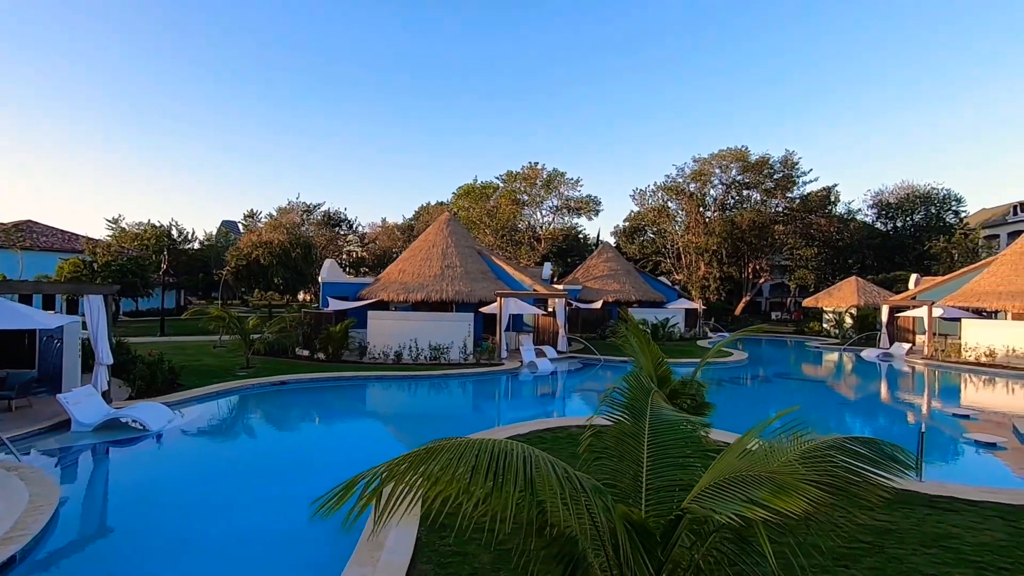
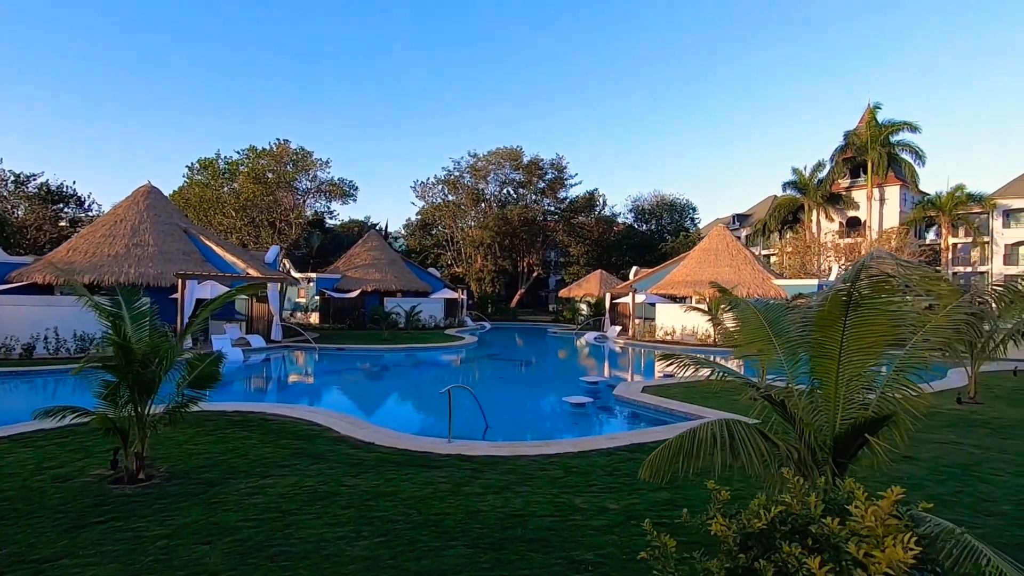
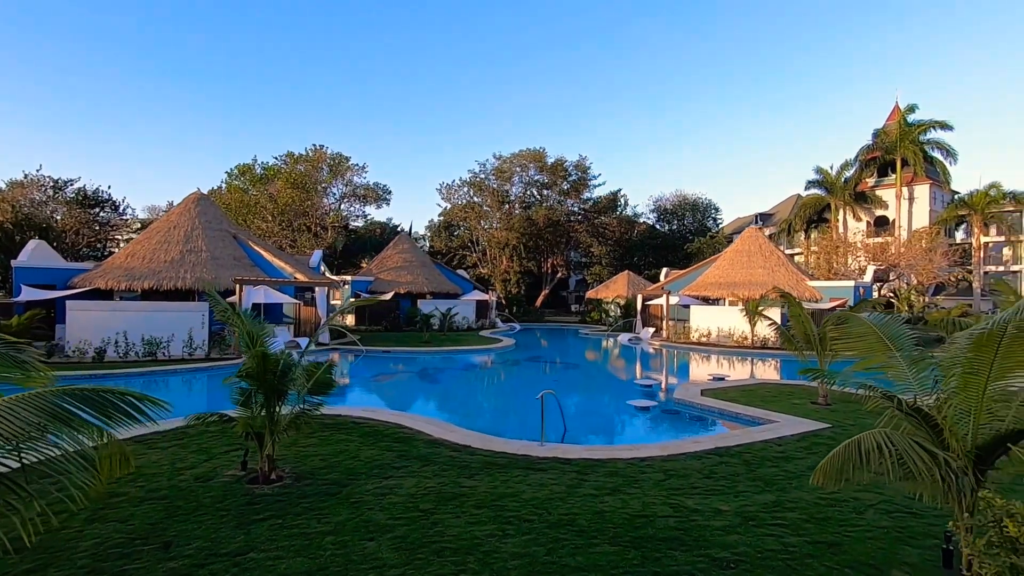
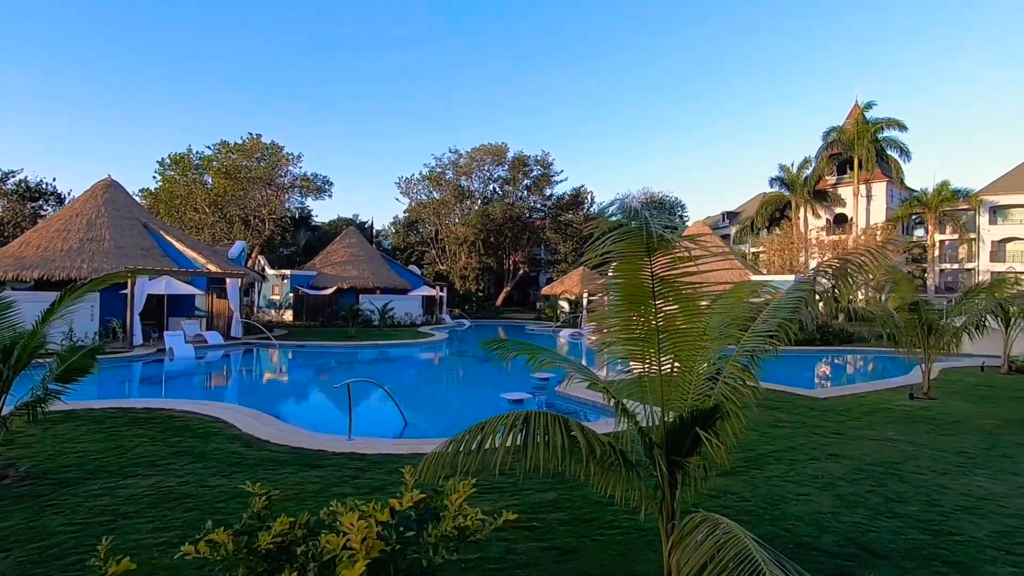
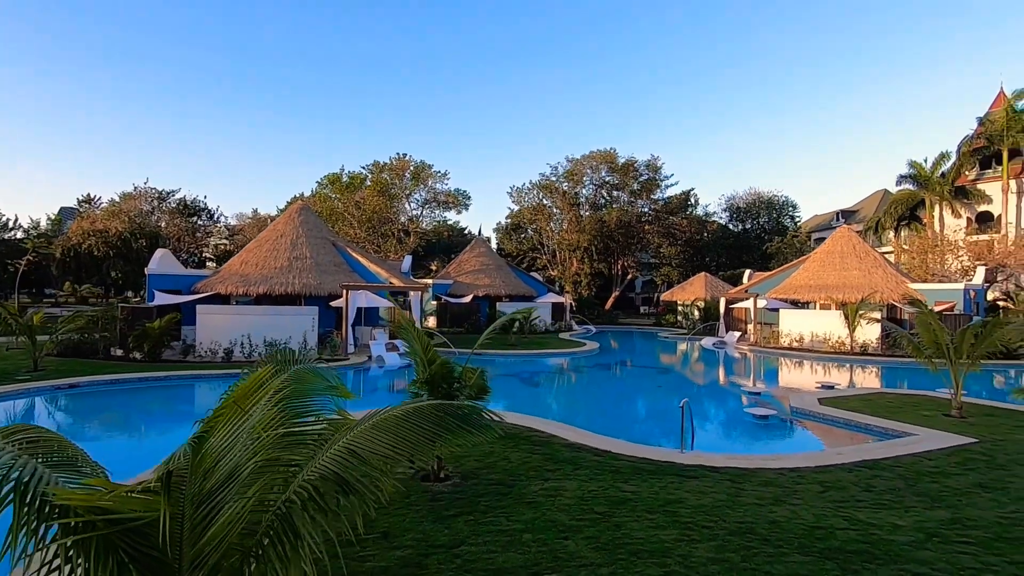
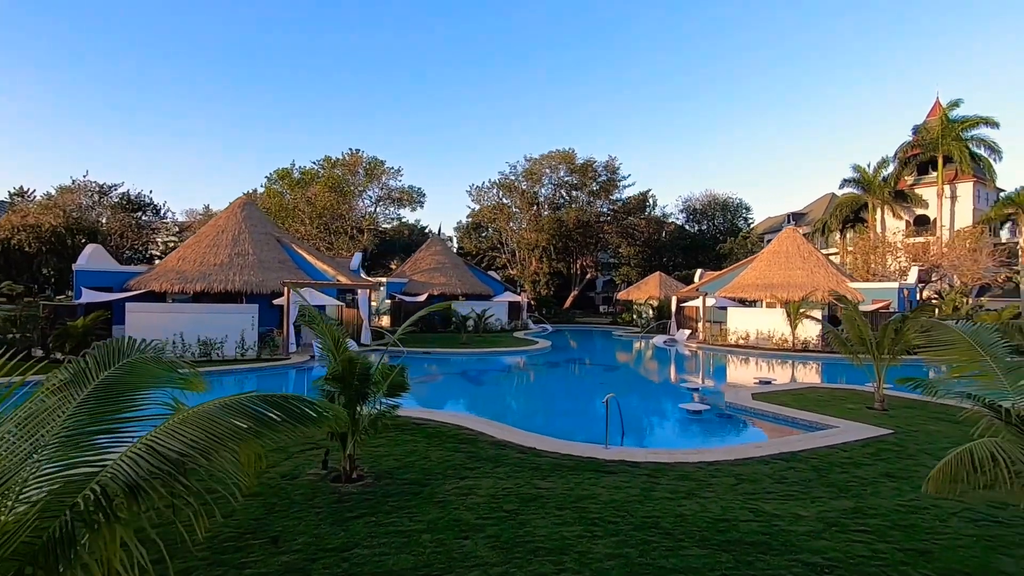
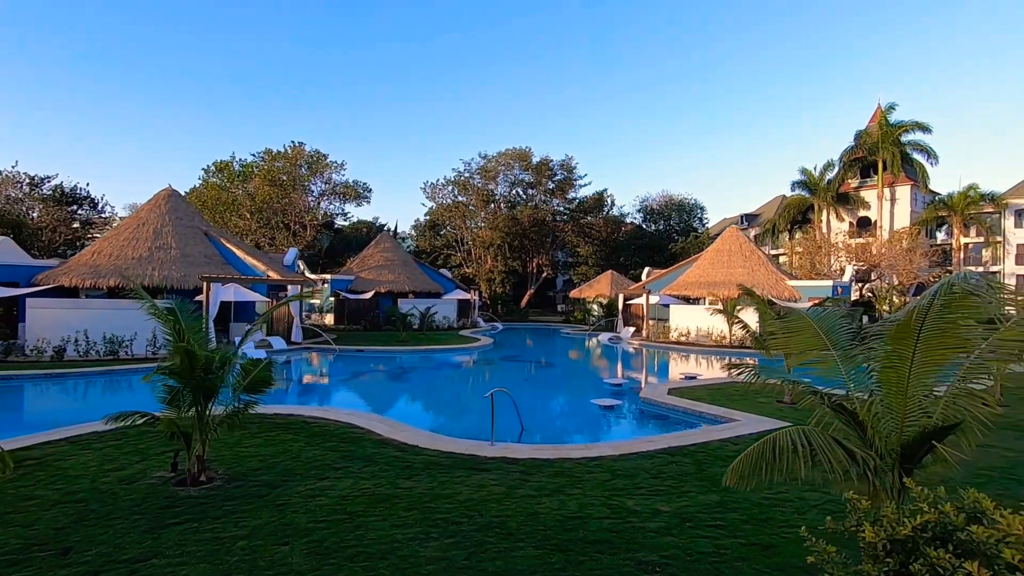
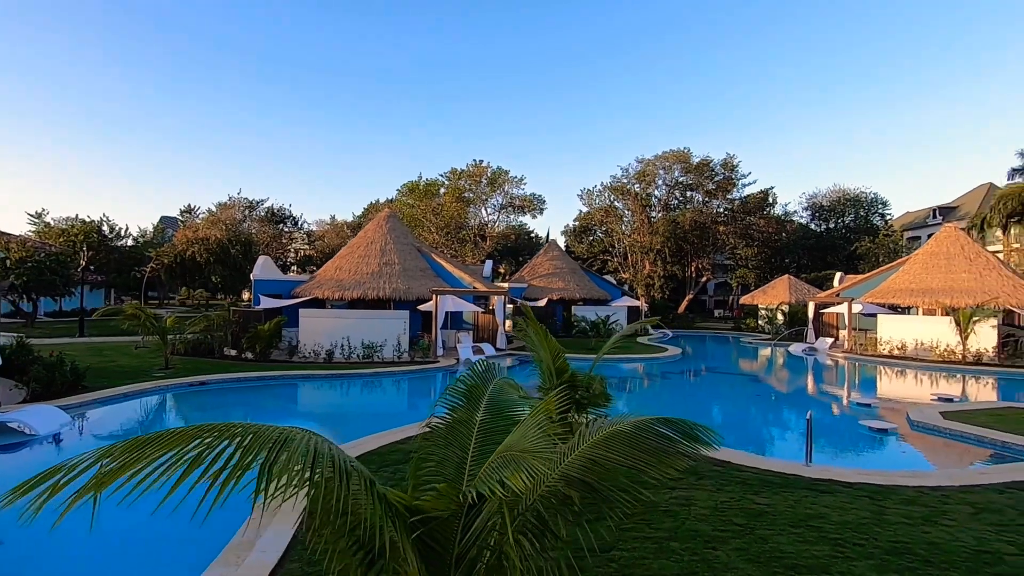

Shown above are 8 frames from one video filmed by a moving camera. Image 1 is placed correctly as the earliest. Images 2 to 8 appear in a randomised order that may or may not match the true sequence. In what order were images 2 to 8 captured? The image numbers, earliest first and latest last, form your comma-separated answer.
8, 5, 6, 3, 7, 2, 4
